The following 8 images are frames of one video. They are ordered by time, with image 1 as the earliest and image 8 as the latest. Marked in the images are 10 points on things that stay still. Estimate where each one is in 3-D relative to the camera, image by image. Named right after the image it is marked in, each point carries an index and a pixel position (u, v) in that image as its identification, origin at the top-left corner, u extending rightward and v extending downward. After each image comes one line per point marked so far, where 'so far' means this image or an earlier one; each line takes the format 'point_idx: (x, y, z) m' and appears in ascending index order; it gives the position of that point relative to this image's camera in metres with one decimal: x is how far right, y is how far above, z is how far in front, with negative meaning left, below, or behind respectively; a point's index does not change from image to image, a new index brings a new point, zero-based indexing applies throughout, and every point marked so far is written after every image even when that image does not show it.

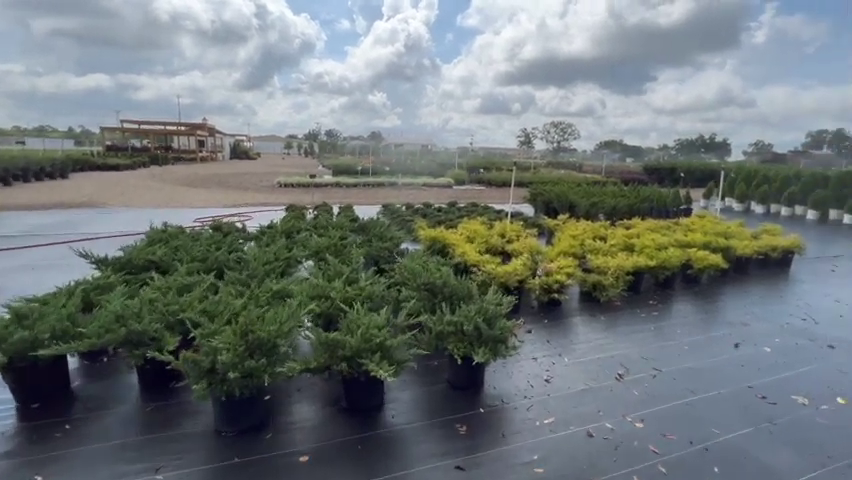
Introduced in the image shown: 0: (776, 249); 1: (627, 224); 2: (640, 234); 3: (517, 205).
0: (+4.8, -0.1, +5.2) m
1: (+3.6, +0.3, +6.7) m
2: (+3.1, +0.1, +5.5) m
3: (+2.5, +1.0, +10.5) m
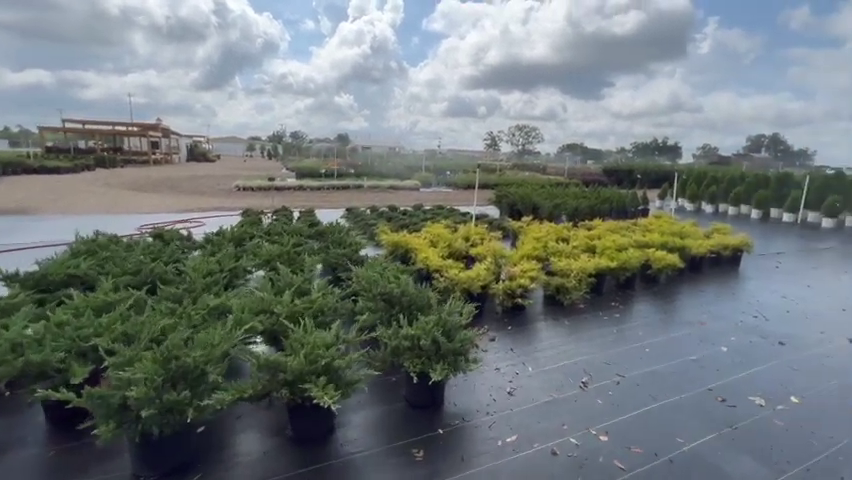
0: (+4.3, -0.1, +5.4) m
1: (+2.9, +0.3, +6.8) m
2: (+2.6, +0.1, +5.6) m
3: (+1.6, +0.9, +10.5) m
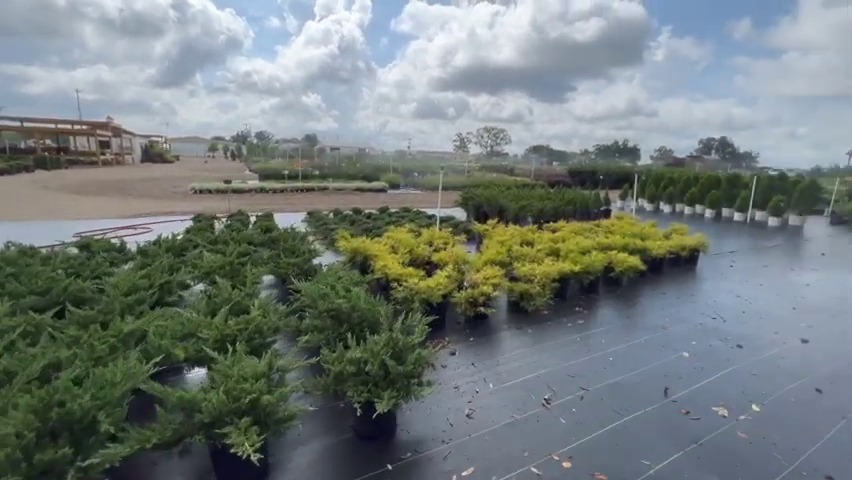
0: (+3.8, -0.1, +5.5) m
1: (+2.3, +0.2, +6.8) m
2: (+2.0, 0.0, +5.5) m
3: (+0.6, +0.9, +10.3) m
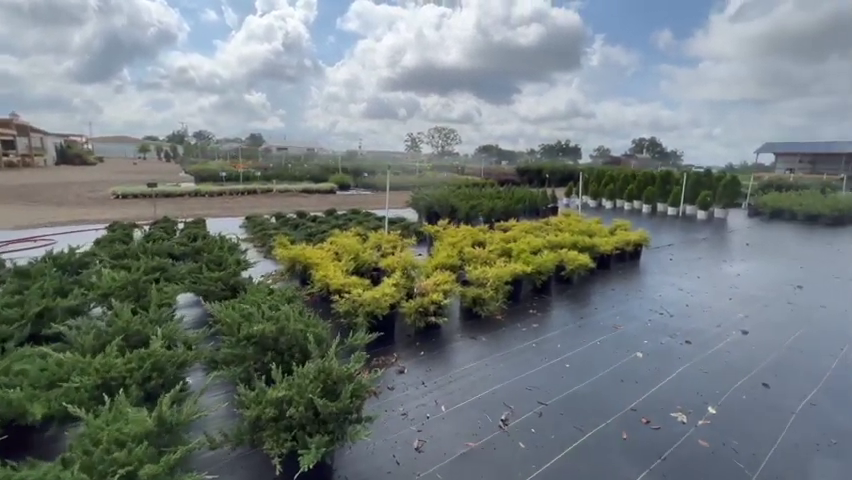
0: (+3.0, -0.1, +5.6) m
1: (+1.4, +0.2, +6.8) m
2: (+1.3, 0.0, +5.5) m
3: (-0.7, +0.8, +10.1) m
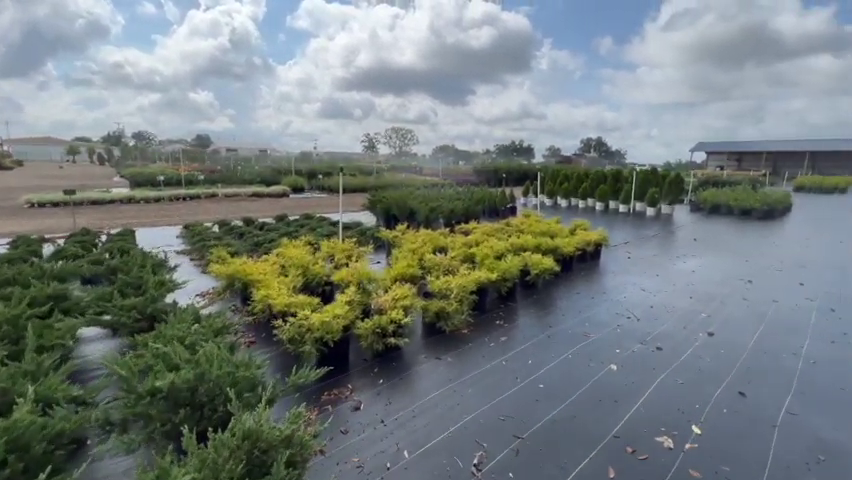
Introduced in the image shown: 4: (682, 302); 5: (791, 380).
0: (+2.4, -0.1, +5.6) m
1: (+0.7, +0.2, +6.5) m
2: (+0.7, 0.0, +5.2) m
3: (-1.8, +0.7, +9.6) m
4: (+2.8, -0.7, +4.1) m
5: (+2.5, -1.0, +2.6) m
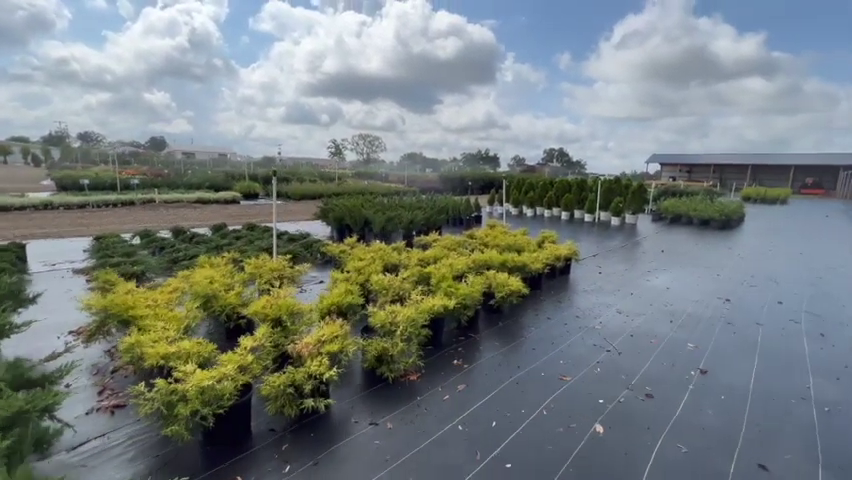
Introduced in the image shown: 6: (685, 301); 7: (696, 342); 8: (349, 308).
0: (+1.8, -0.3, +5.1) m
1: (0.0, 0.0, +5.9) m
2: (+0.1, -0.2, +4.6) m
3: (-2.7, +0.4, +8.7) m
4: (+2.3, -0.8, +3.6) m
5: (+2.1, -1.1, +2.1) m
6: (+3.0, -0.7, +4.4) m
7: (+2.4, -0.9, +3.3) m
8: (-0.6, -0.5, +3.0) m
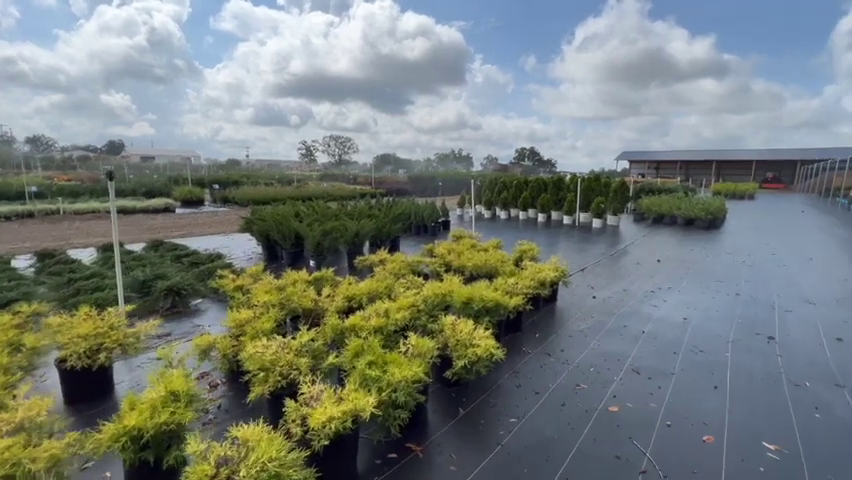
0: (+1.2, -0.5, +3.8) m
1: (-0.7, -0.3, +4.5) m
2: (-0.5, -0.4, +3.2) m
3: (-3.6, +0.1, +7.1) m
4: (+1.8, -1.0, +2.3) m
5: (+1.7, -1.3, +0.8) m
6: (+2.5, -0.9, +3.2) m
7: (+1.9, -1.1, +2.0) m
8: (-1.1, -0.8, +1.6) m
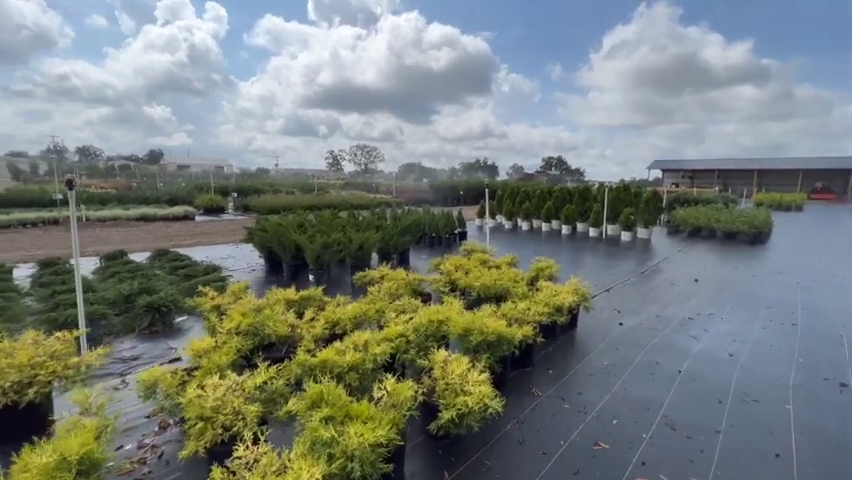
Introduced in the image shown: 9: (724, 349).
0: (+1.2, -0.6, +3.3) m
1: (-0.7, -0.4, +4.1) m
2: (-0.5, -0.6, +2.8) m
3: (-3.4, -0.1, +6.9) m
4: (+1.7, -1.2, +1.8) m
5: (+1.5, -1.4, +0.2) m
6: (+2.4, -1.0, +2.6) m
7: (+1.7, -1.2, +1.5) m
8: (-1.2, -0.9, +1.2) m
9: (+2.6, -0.9, +3.3) m
